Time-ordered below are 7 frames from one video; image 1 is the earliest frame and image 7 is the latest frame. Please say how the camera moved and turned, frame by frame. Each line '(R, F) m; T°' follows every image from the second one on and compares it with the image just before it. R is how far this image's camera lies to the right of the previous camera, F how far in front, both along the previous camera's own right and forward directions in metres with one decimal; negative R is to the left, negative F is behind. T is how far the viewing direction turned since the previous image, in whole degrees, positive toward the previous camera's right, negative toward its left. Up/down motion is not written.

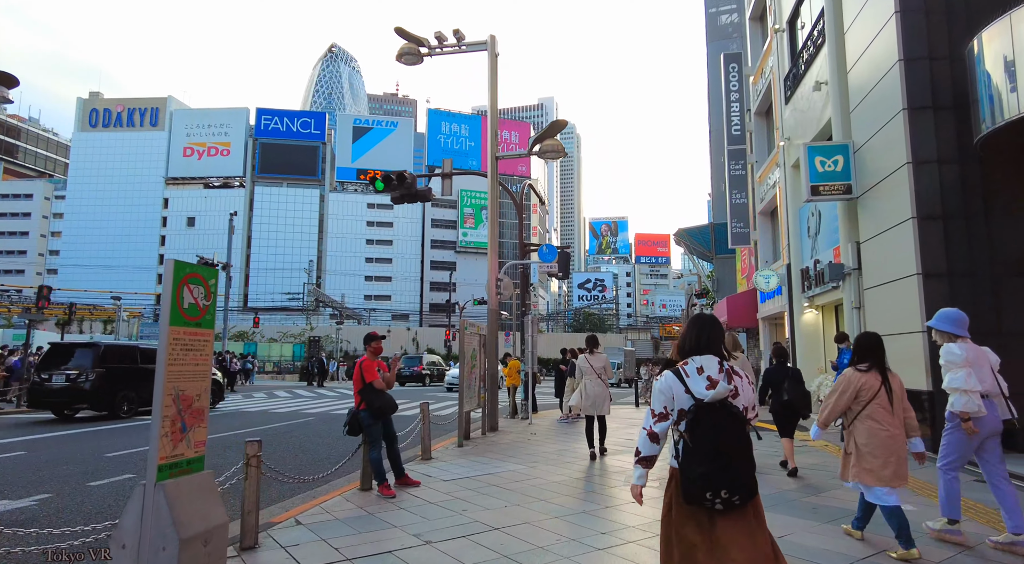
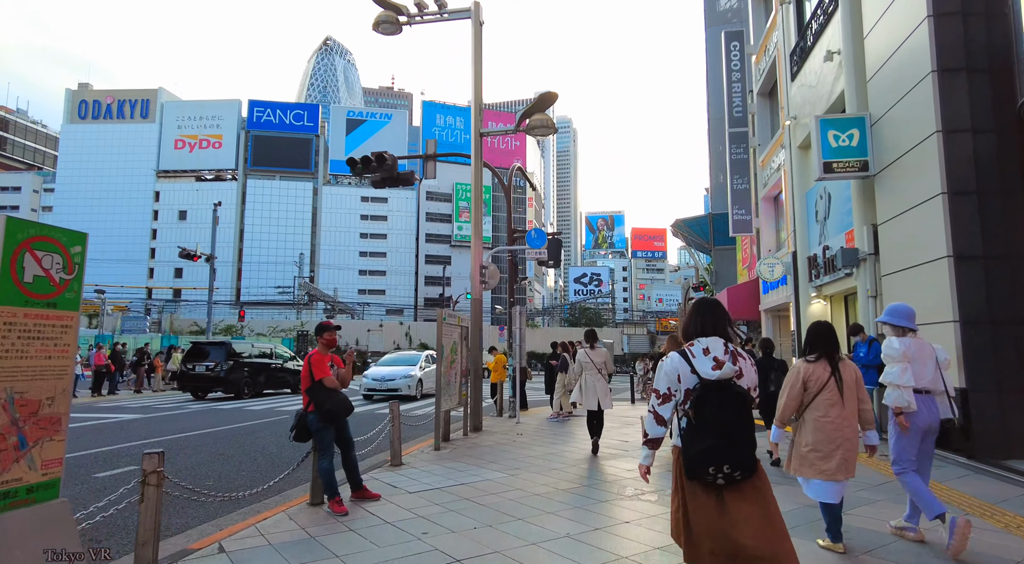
(+0.2, +1.0) m; 0°
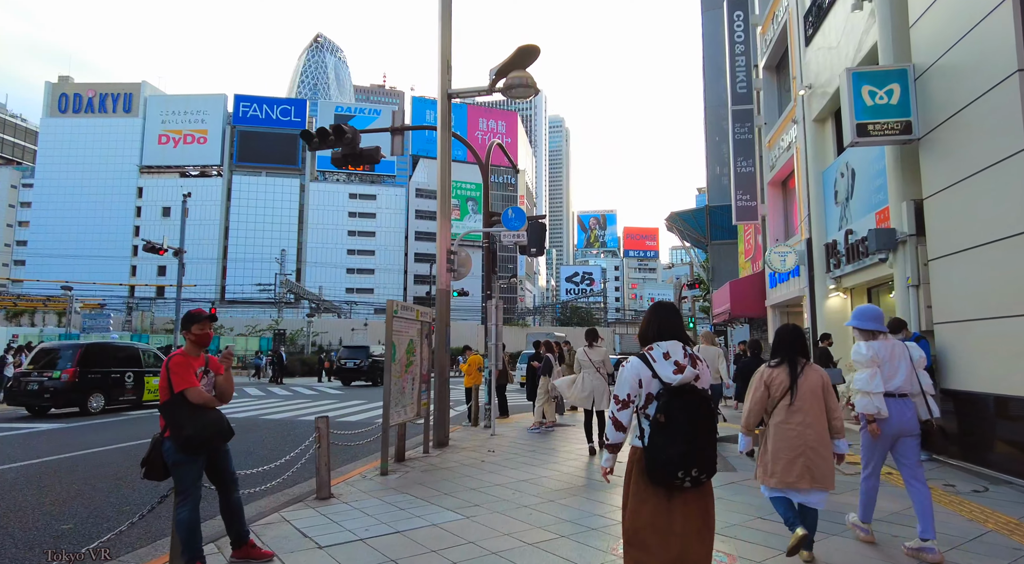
(+0.3, +1.8) m; +1°
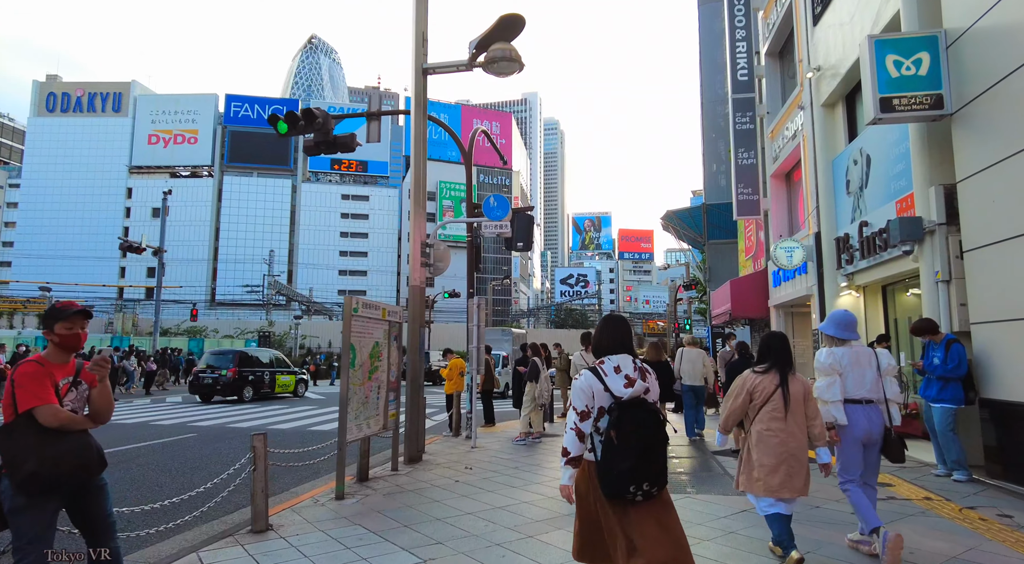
(+0.2, +1.0) m; 0°
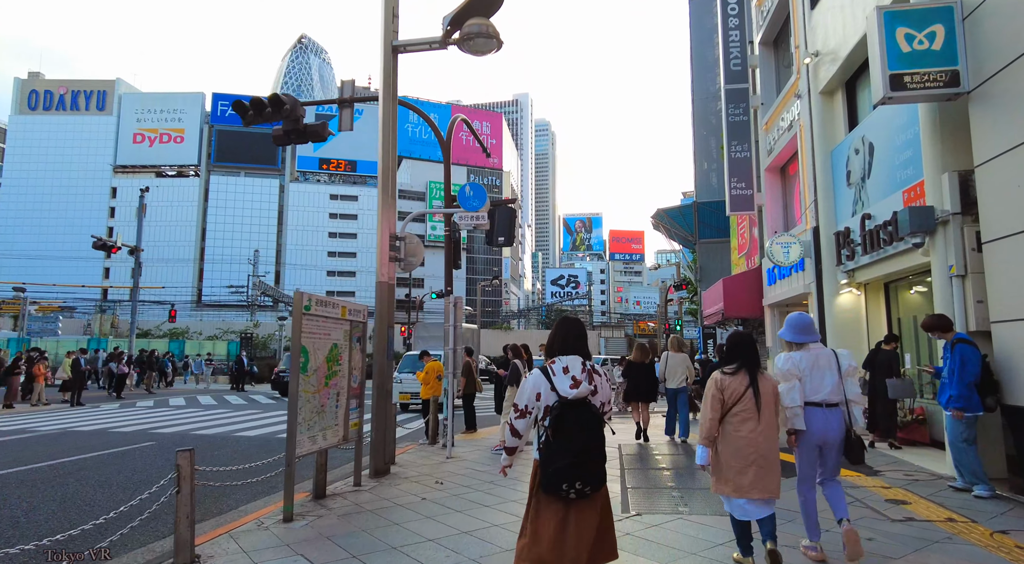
(+0.2, +0.7) m; +1°
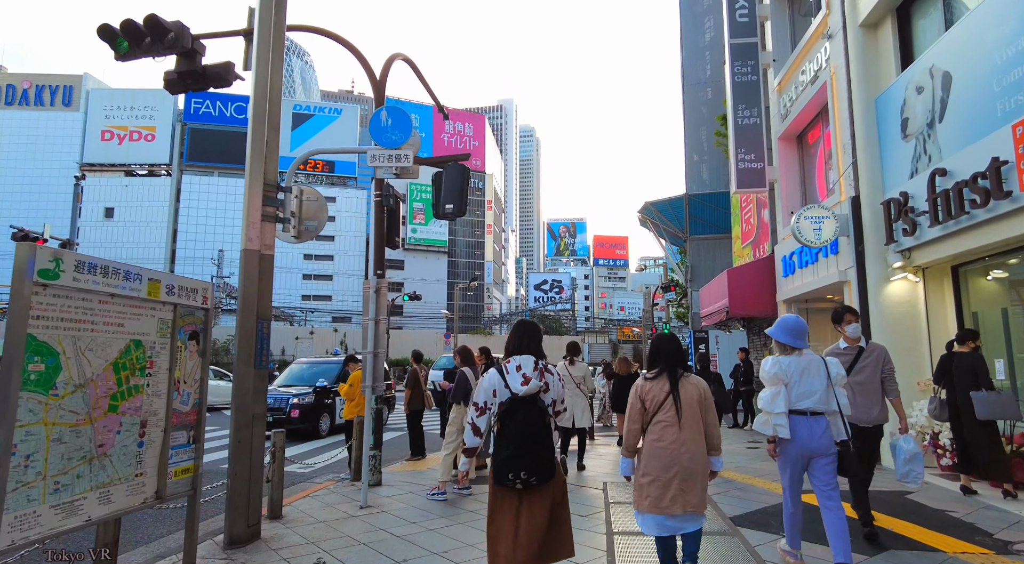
(+0.4, +2.6) m; +1°
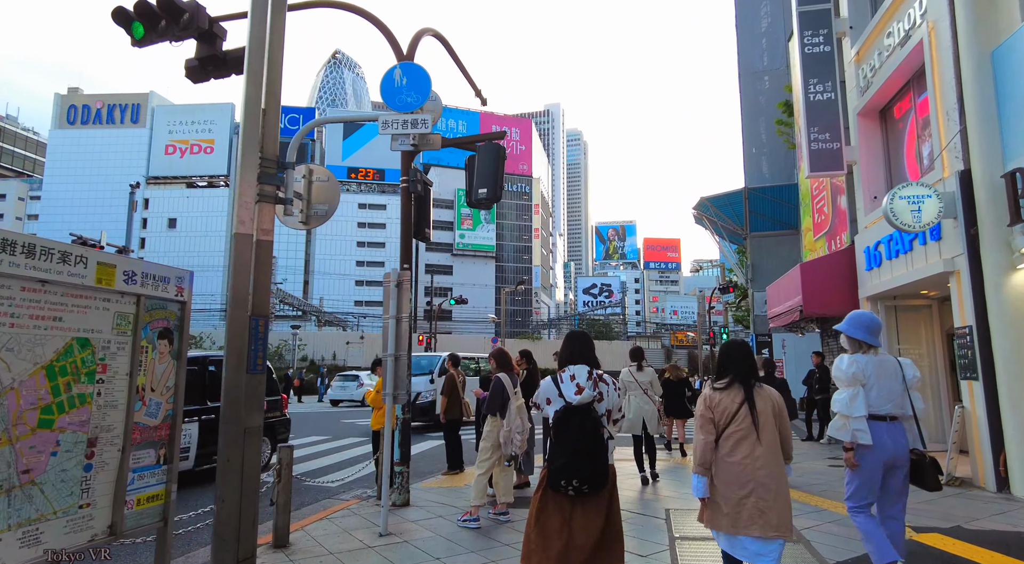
(+0.1, +1.0) m; -4°
